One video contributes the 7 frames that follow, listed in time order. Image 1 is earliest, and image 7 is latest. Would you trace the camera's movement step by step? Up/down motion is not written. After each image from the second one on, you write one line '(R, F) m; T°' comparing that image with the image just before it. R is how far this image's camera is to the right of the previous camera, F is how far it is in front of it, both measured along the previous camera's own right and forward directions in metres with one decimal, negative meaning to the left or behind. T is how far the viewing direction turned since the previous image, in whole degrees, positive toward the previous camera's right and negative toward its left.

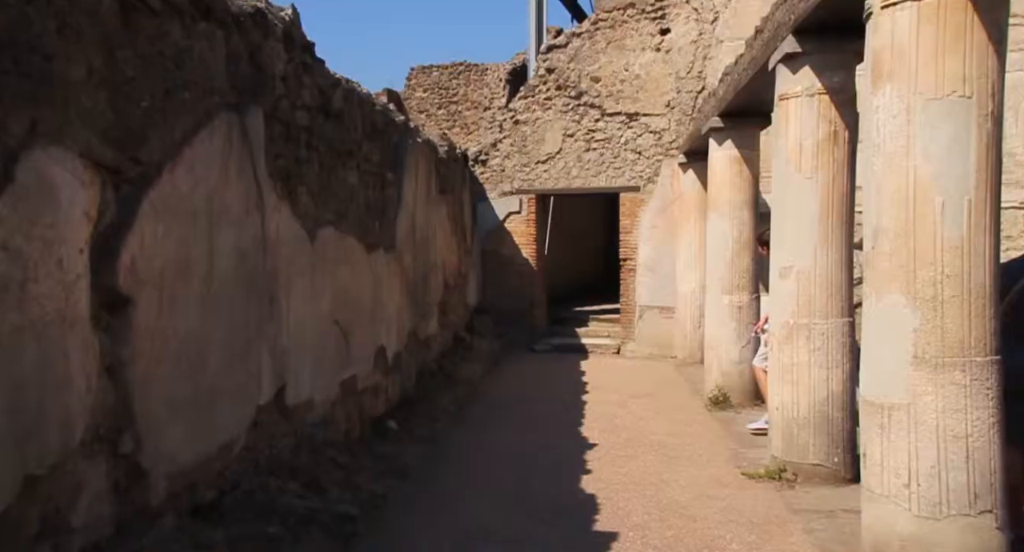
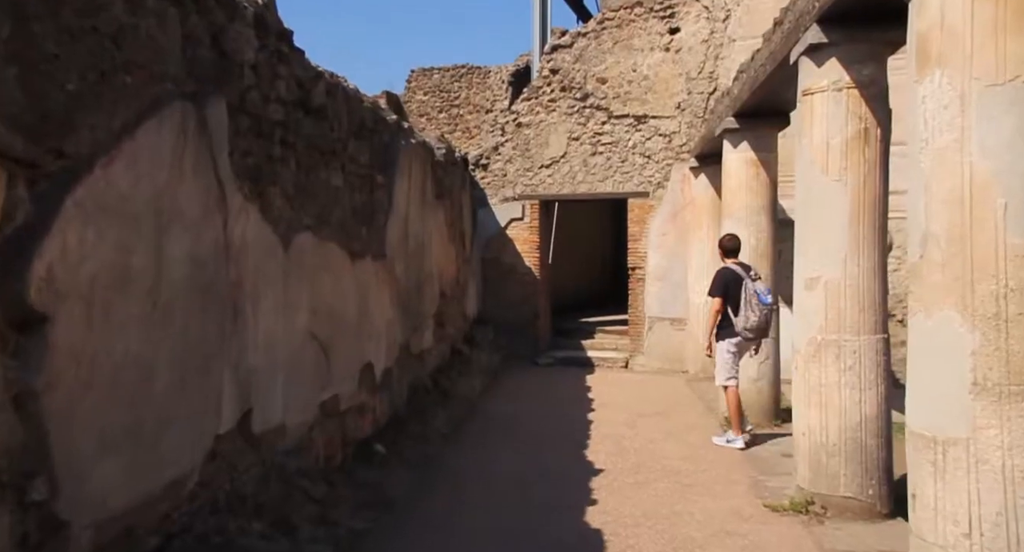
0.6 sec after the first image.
(0.0, +0.4) m; 0°
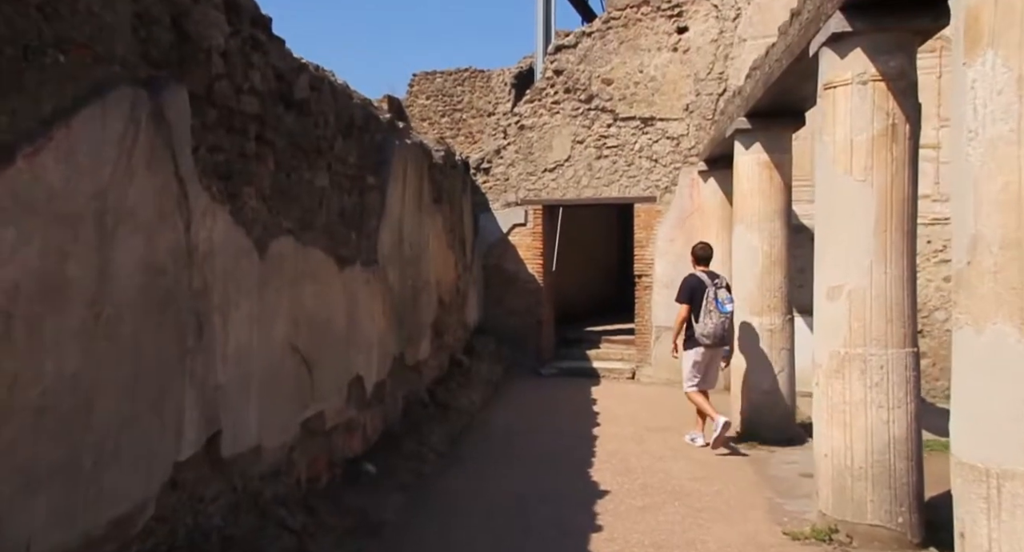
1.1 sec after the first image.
(0.0, +0.3) m; 0°
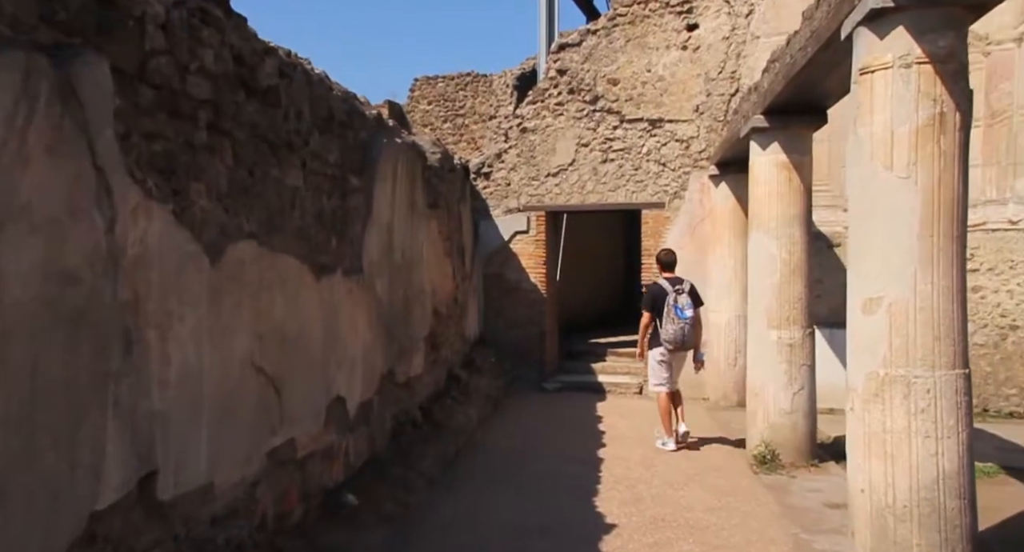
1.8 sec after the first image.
(0.0, +0.4) m; 0°
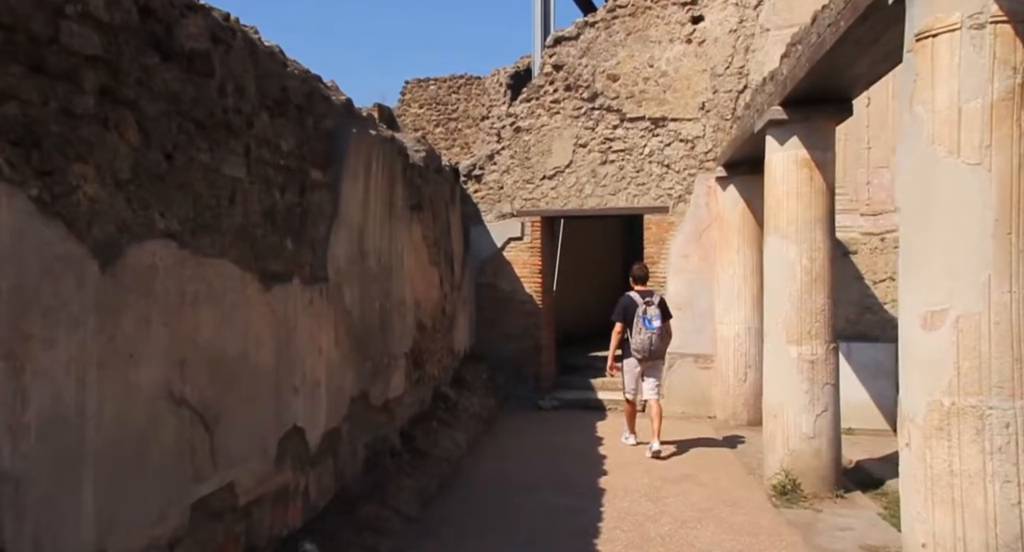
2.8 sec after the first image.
(0.0, +0.6) m; 0°
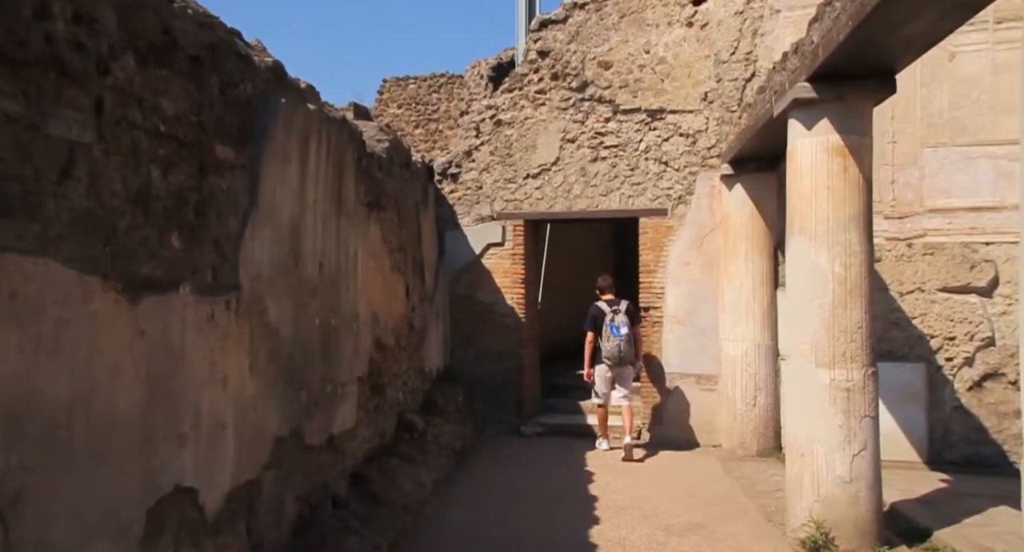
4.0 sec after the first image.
(+0.1, +0.9) m; +1°
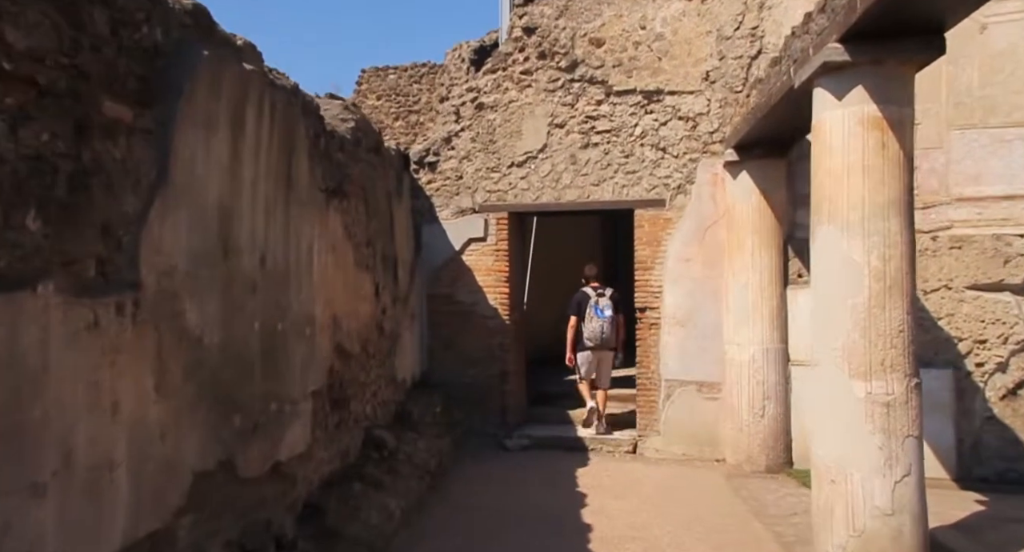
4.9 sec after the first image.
(0.0, +0.7) m; +1°
